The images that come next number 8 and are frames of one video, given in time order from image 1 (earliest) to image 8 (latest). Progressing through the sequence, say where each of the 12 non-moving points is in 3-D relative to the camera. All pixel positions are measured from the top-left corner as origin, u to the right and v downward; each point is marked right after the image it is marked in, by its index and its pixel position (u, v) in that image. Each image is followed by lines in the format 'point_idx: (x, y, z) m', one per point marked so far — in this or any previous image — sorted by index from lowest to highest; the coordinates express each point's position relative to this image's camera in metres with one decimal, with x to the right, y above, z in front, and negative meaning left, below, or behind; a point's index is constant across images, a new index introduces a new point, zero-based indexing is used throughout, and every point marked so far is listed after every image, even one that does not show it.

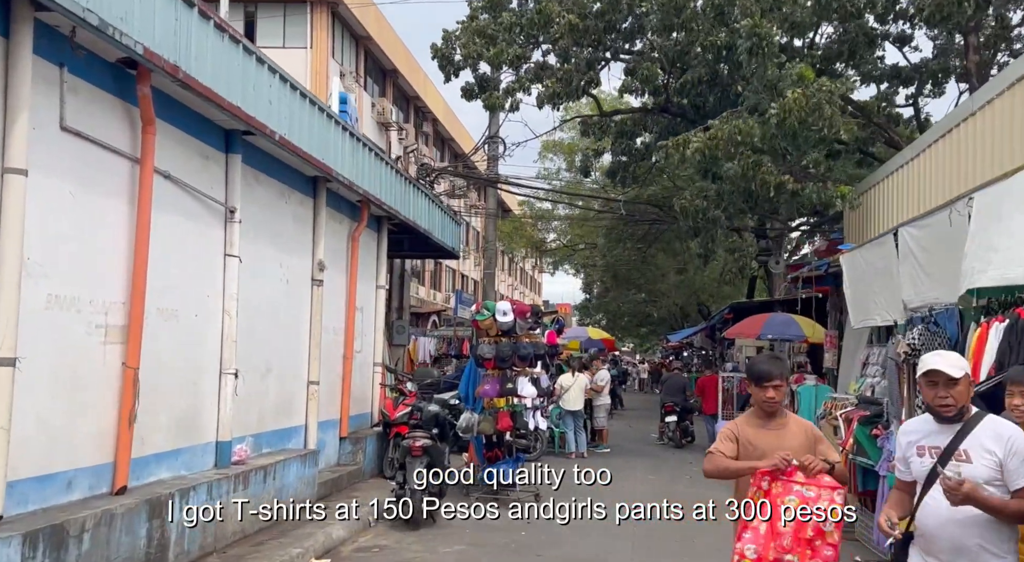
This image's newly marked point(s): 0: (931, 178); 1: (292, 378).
0: (+5.4, +1.3, +11.2) m
1: (-2.3, -1.0, +9.4) m
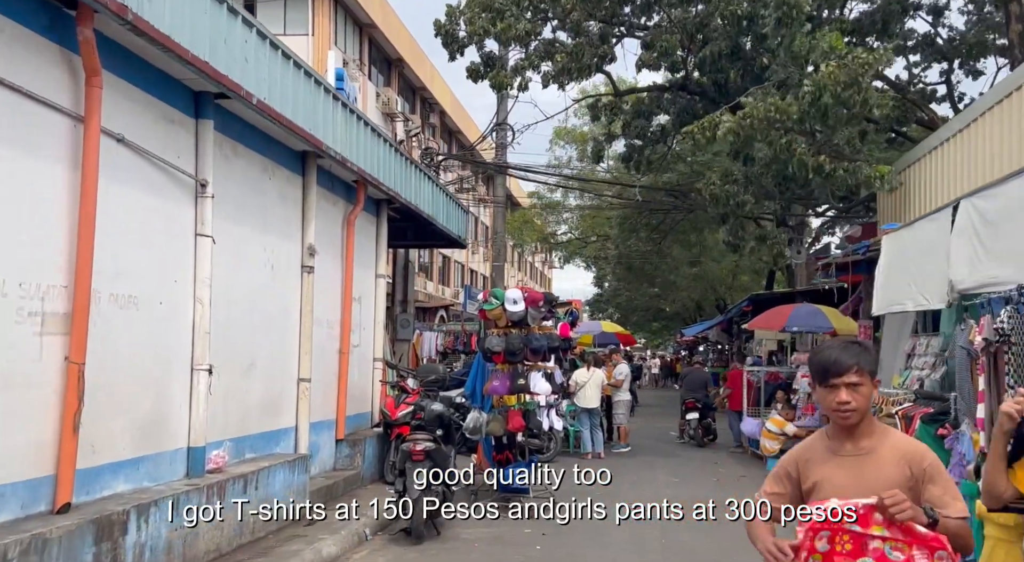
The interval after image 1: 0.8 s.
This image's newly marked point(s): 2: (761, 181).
0: (+5.5, +1.5, +10.2) m
1: (-2.2, -0.9, +8.4) m
2: (+4.0, +1.7, +14.6) m
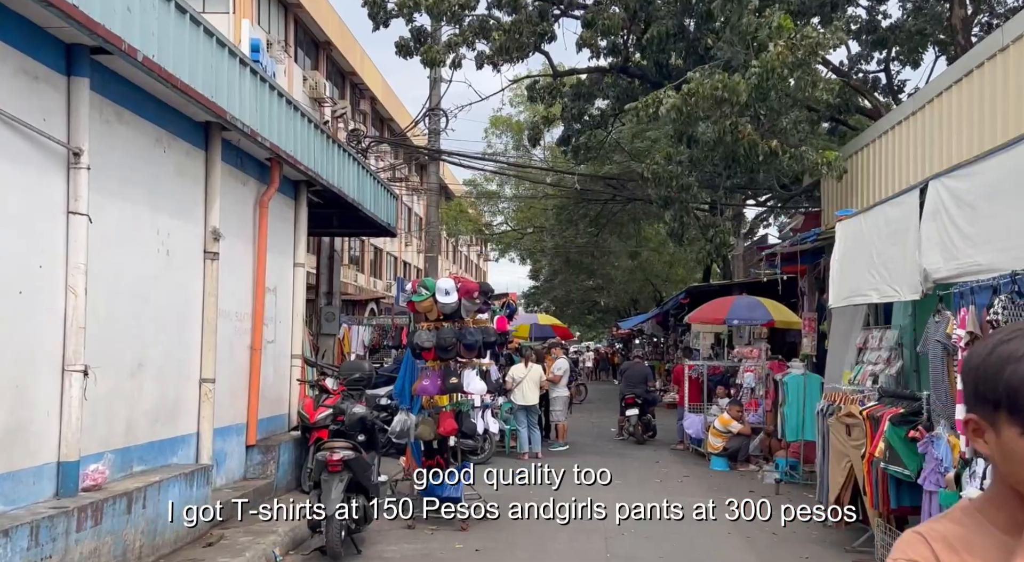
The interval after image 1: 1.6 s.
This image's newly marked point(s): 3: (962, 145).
0: (+4.7, +1.7, +9.7) m
1: (-2.7, -0.8, +7.4) m
2: (+3.0, +1.8, +14.0) m
3: (+4.7, +1.4, +9.8) m
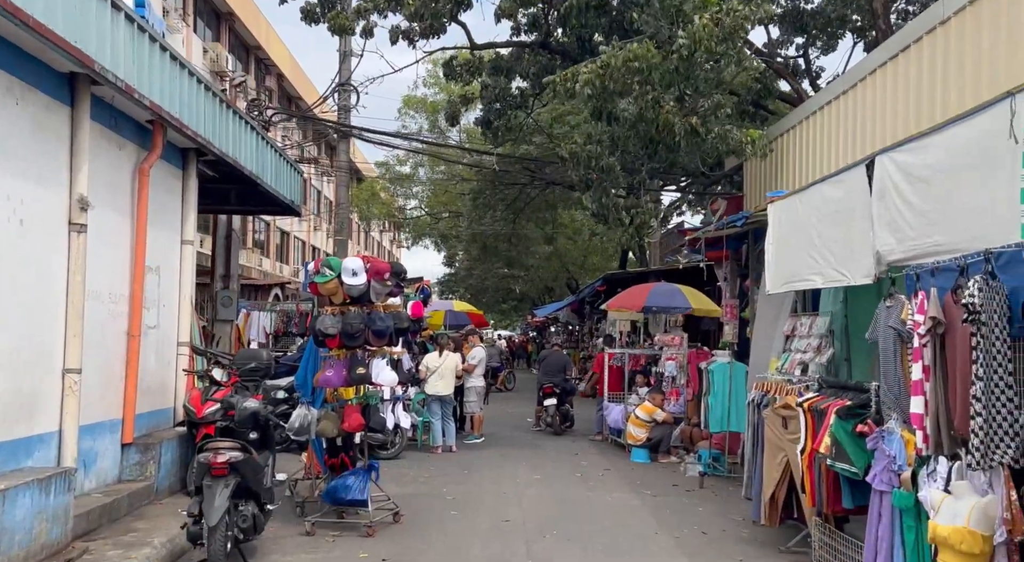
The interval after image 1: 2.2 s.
0: (+3.9, +1.8, +9.4) m
1: (-3.4, -0.6, +6.4) m
2: (+1.7, +2.0, +13.4) m
3: (+3.9, +1.6, +9.4) m
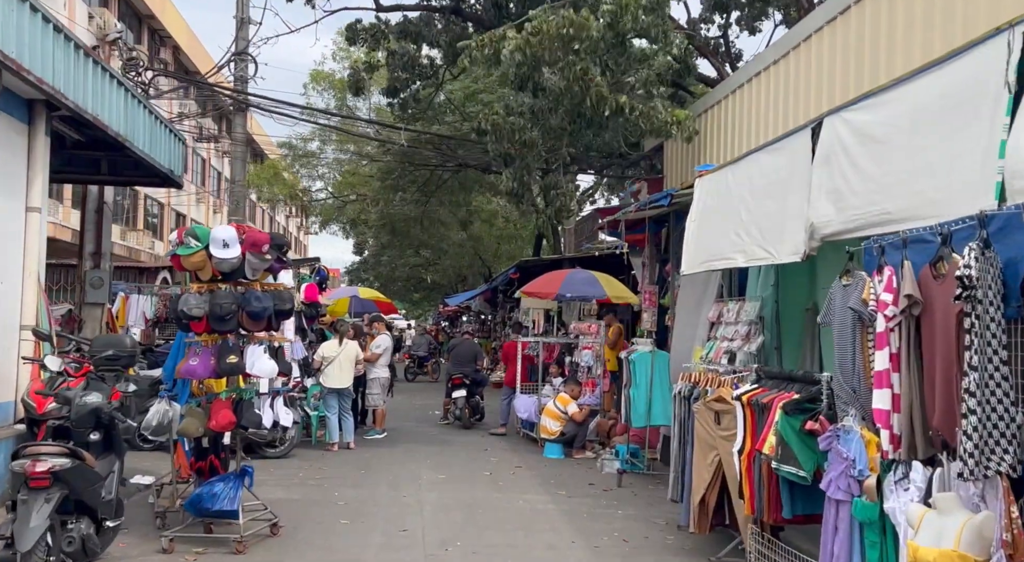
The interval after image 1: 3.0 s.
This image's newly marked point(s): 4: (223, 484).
0: (+3.0, +2.0, +8.7) m
1: (-4.0, -0.4, +5.1) m
2: (+0.5, +2.2, +12.5) m
3: (+3.0, +1.7, +8.7) m
4: (-2.1, -1.5, +6.7) m
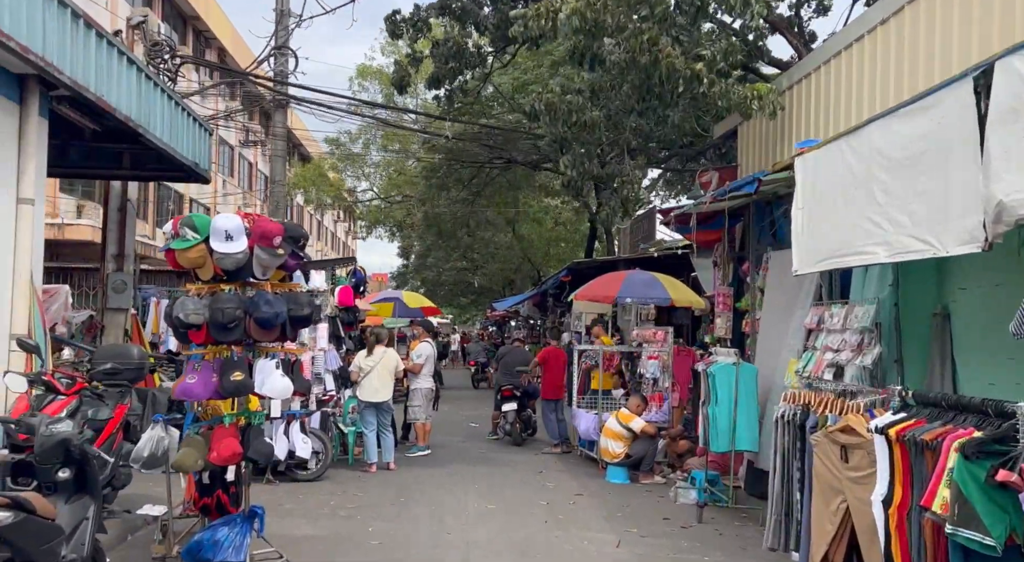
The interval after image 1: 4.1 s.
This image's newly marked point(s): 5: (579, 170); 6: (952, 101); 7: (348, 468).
0: (+3.5, +2.0, +7.3) m
1: (-3.7, -0.4, +4.0) m
2: (+1.2, +2.2, +11.2) m
3: (+3.5, +1.7, +7.3) m
4: (-1.7, -1.5, +5.5) m
5: (+0.9, +1.4, +11.7) m
6: (+2.3, +0.9, +4.9) m
7: (-1.9, -2.2, +10.9) m
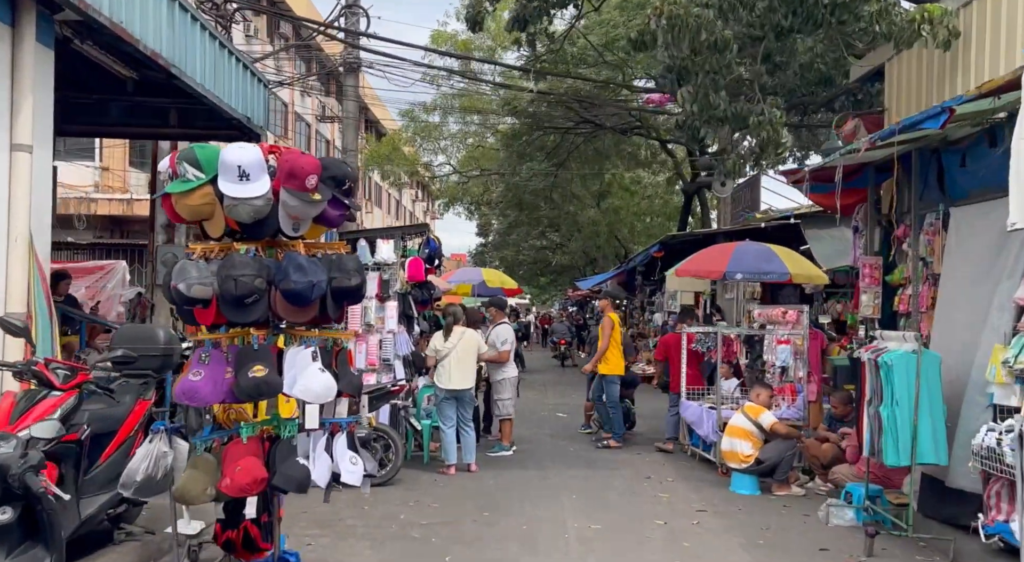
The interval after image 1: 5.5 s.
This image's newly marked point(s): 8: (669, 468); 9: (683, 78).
0: (+4.2, +2.2, +5.2) m
1: (-3.2, -0.2, +2.6) m
2: (+2.2, +2.5, +9.3) m
3: (+4.2, +2.0, +5.2) m
4: (-1.1, -1.3, +4.0) m
5: (+1.9, +1.8, +9.9) m
6: (+2.8, +1.1, +3.0) m
7: (-0.9, -1.9, +9.3) m
8: (+1.6, -2.0, +9.6) m
9: (+1.7, +2.0, +9.9) m
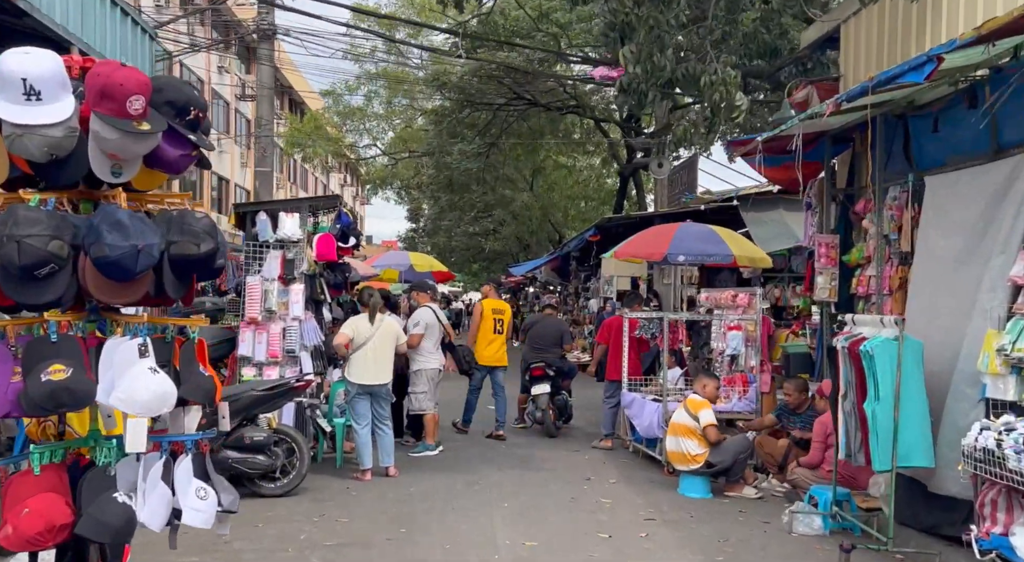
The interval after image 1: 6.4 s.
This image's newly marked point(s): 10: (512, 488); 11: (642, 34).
0: (+3.8, +2.3, +4.4) m
1: (-3.4, -0.2, +1.3) m
2: (+1.5, +2.7, +8.4) m
3: (+3.7, +2.1, +4.5) m
4: (-1.4, -1.2, +2.9) m
5: (+1.2, +2.0, +9.0) m
6: (+2.6, +1.2, +2.1) m
7: (-1.6, -1.8, +8.2) m
8: (+0.9, -1.8, +8.7) m
9: (+1.0, +2.2, +9.0) m
10: (0.0, -1.8, +7.7) m
11: (+1.2, +2.2, +8.9) m
